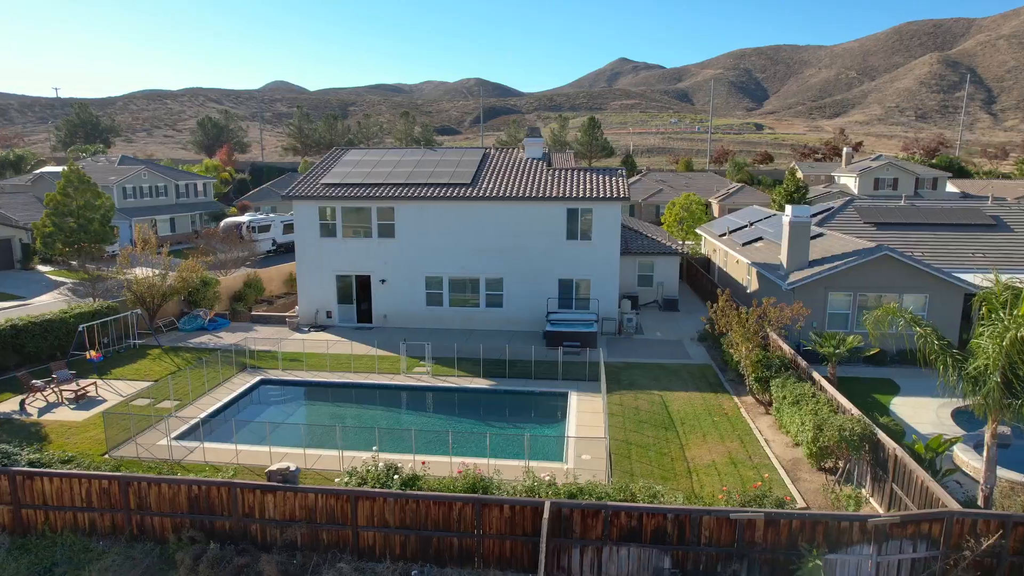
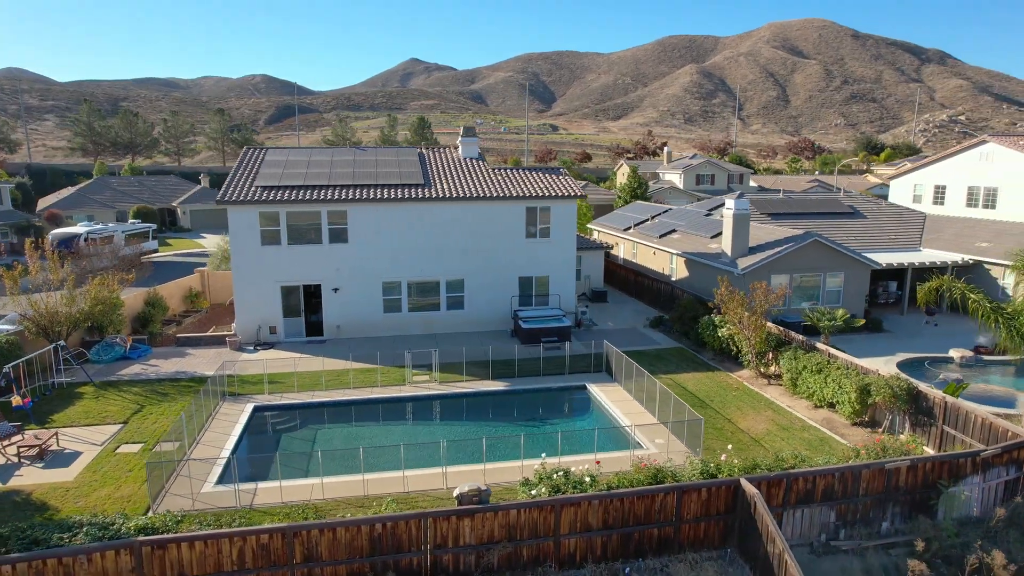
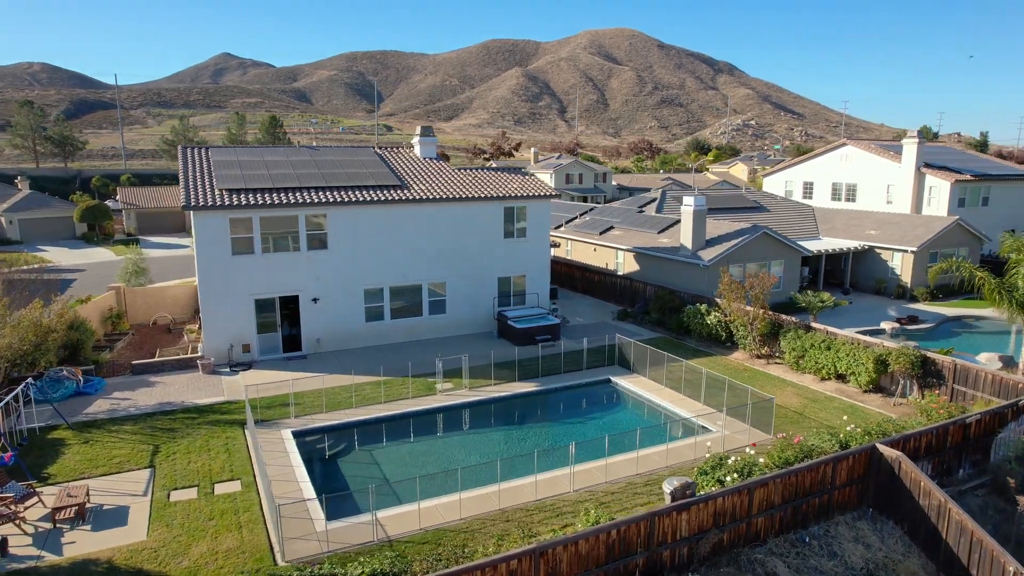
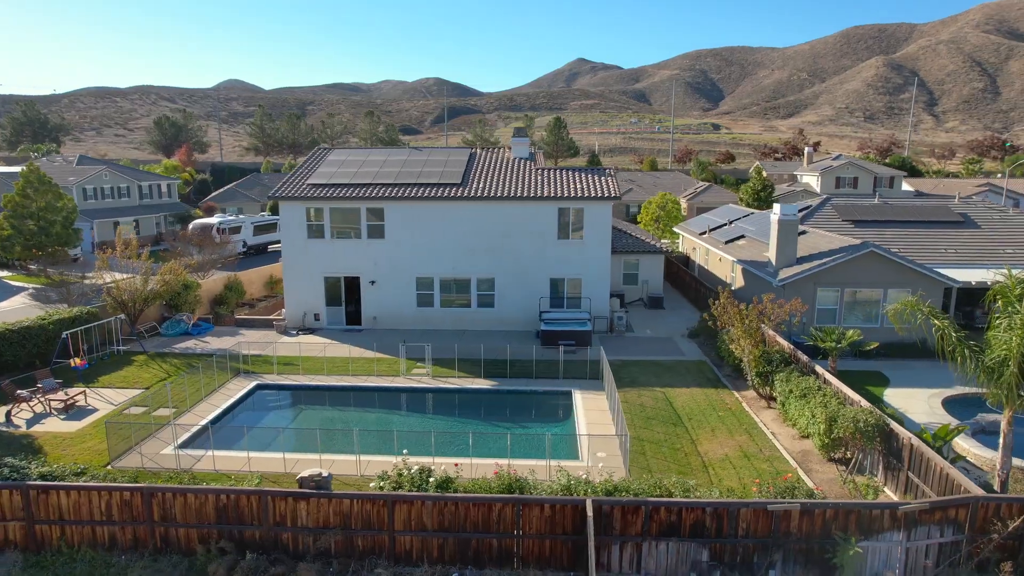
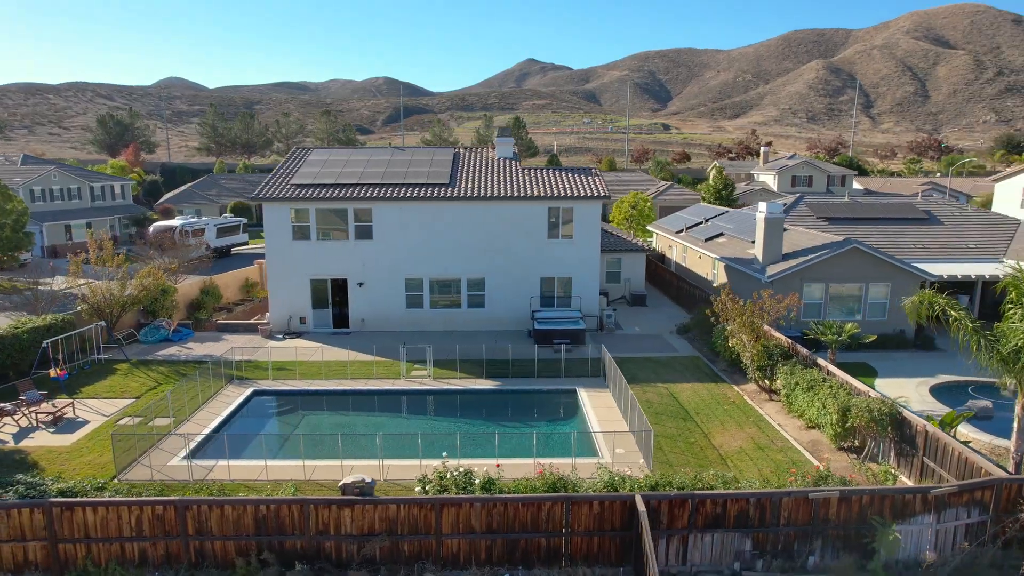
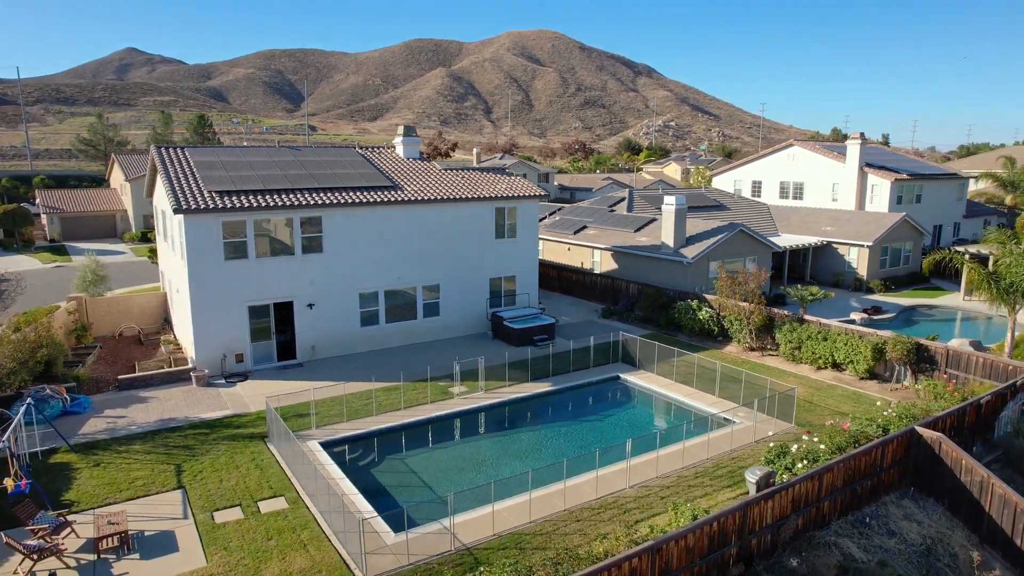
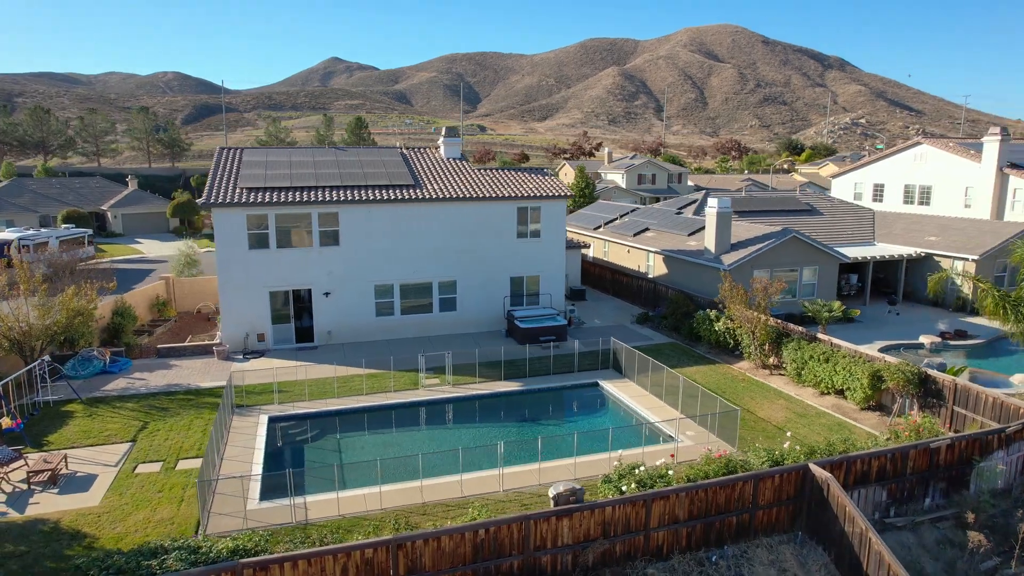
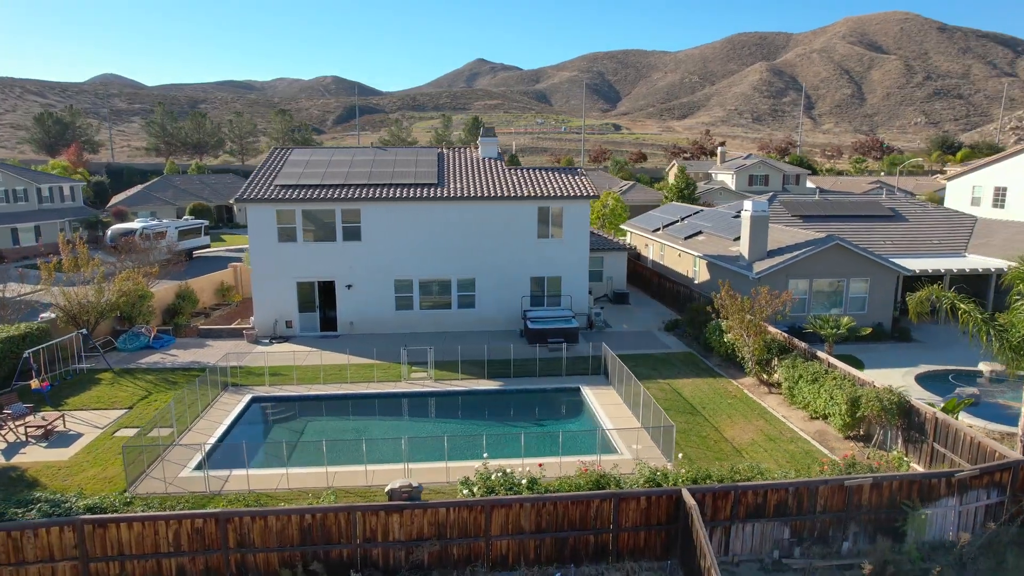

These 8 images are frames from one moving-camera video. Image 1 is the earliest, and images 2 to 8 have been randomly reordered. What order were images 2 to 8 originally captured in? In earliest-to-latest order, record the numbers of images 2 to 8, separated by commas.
4, 5, 8, 2, 7, 3, 6
